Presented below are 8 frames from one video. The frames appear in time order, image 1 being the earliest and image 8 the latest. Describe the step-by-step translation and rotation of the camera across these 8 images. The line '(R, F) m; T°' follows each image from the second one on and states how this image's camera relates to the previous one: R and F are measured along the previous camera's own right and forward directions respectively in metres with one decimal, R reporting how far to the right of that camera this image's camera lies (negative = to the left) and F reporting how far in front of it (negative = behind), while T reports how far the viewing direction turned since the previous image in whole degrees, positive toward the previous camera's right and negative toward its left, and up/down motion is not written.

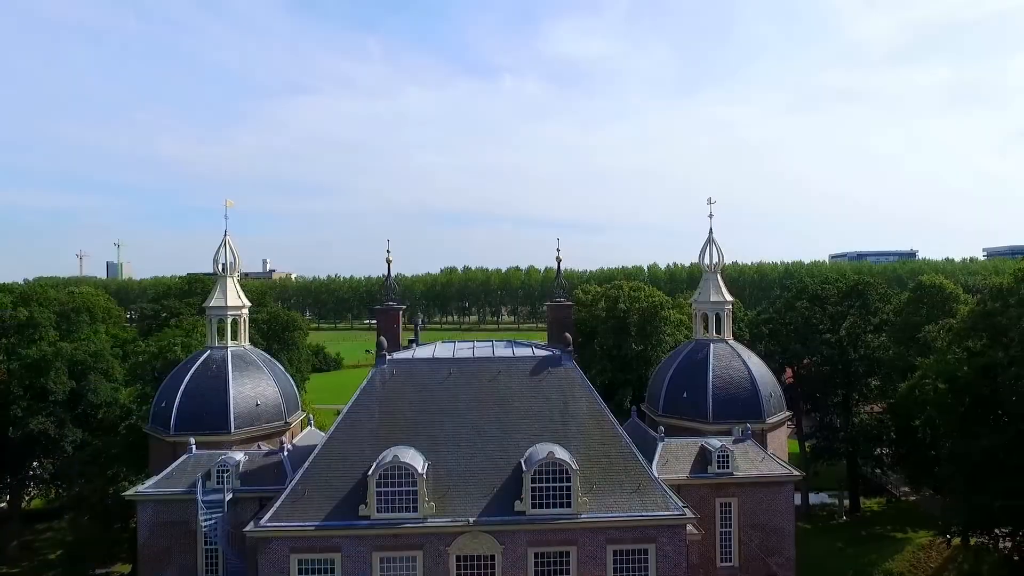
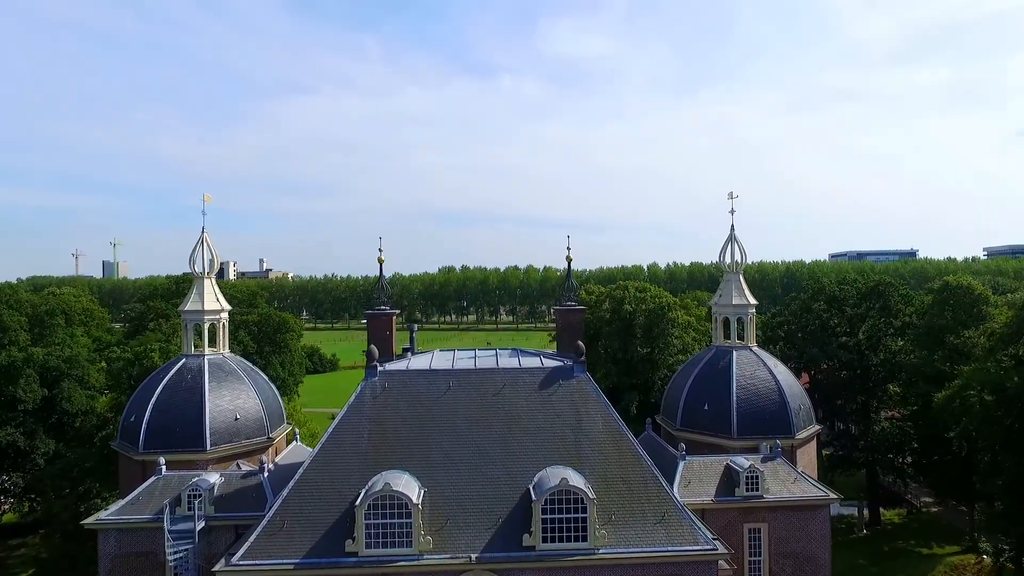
(-0.3, +2.6) m; 0°
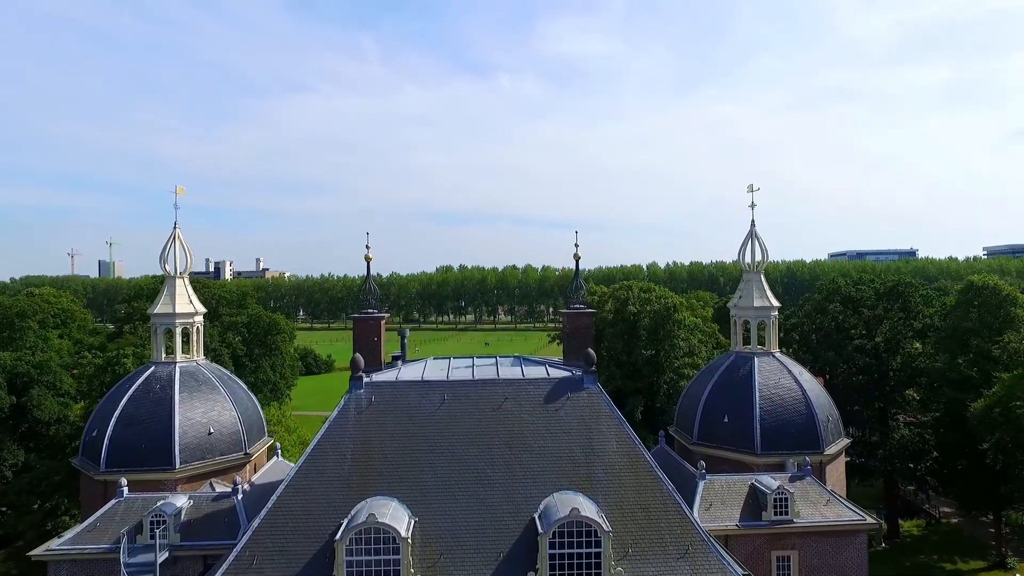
(-0.1, +2.4) m; 0°
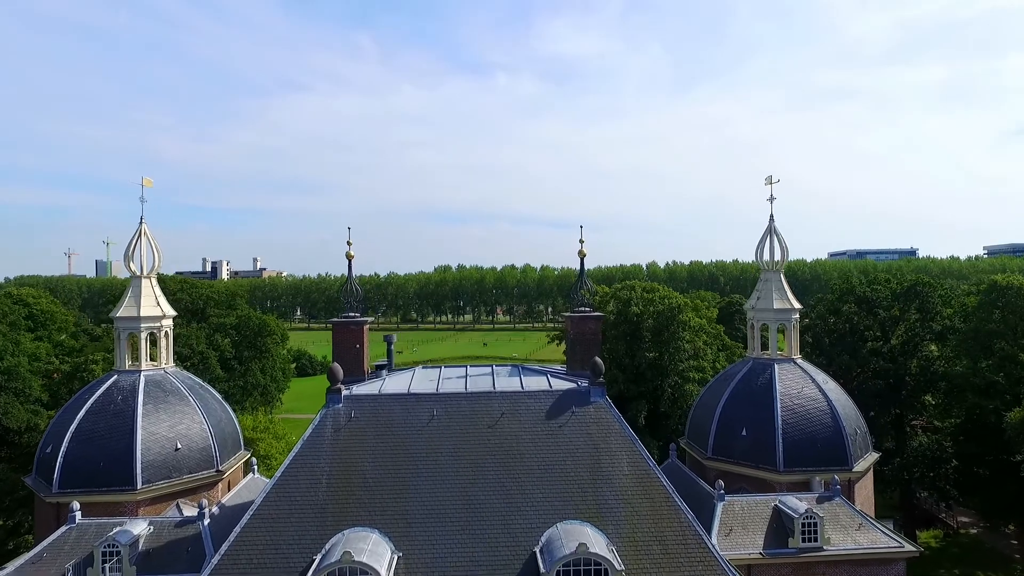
(0.0, +2.2) m; 0°
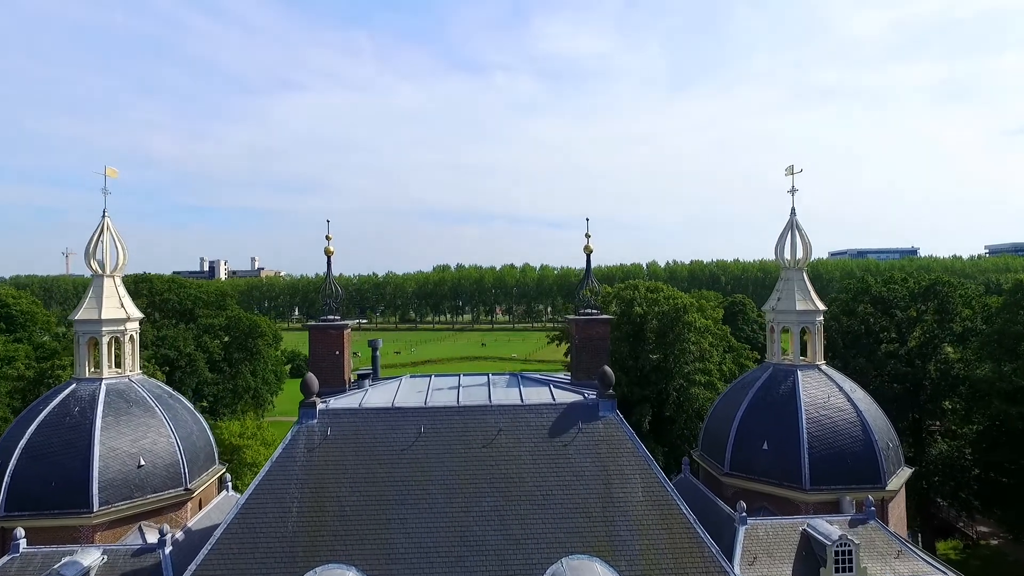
(0.0, +2.1) m; 0°
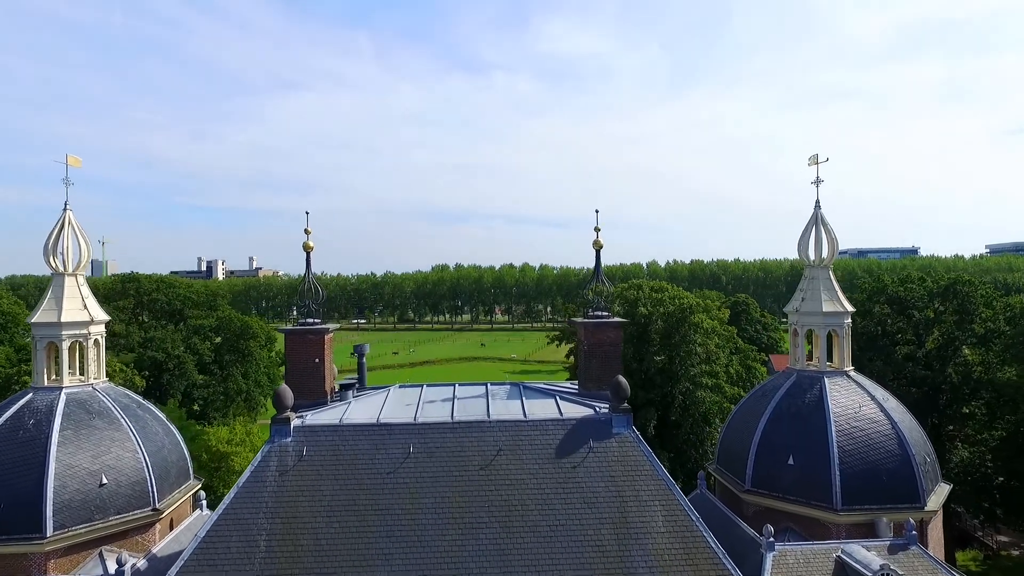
(-0.1, +1.9) m; 0°
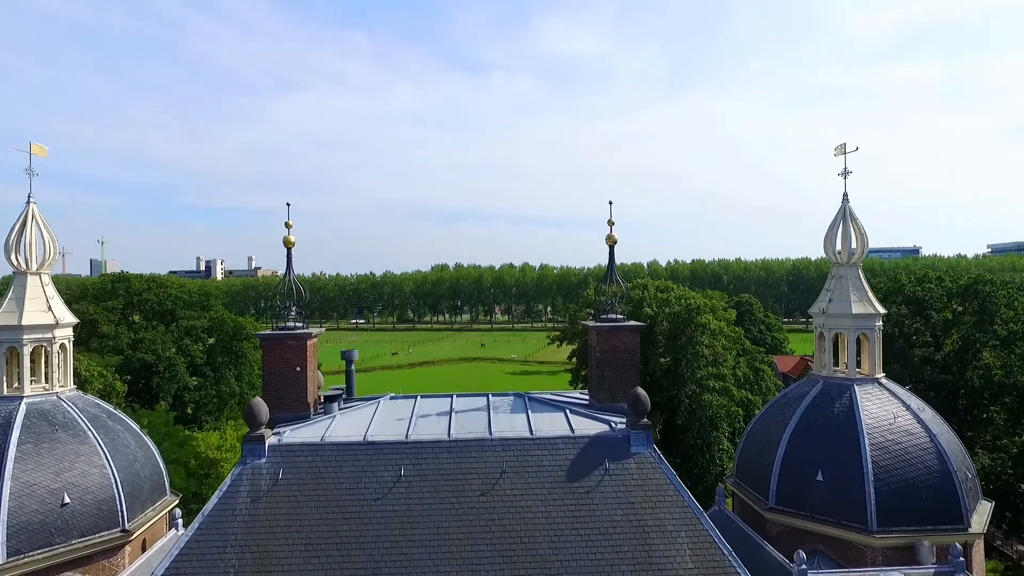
(-0.1, +1.6) m; 0°
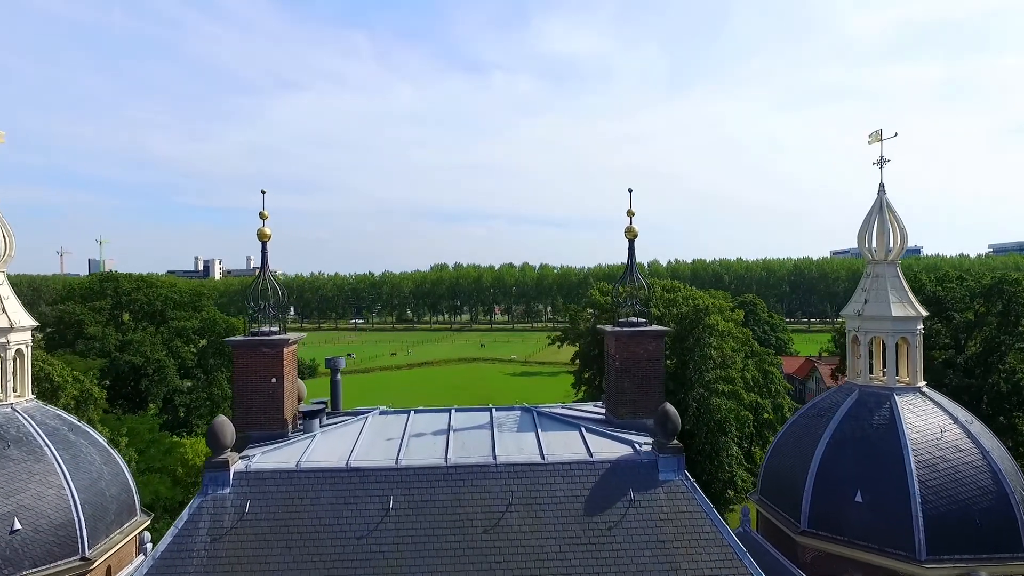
(-0.1, +1.8) m; 0°
